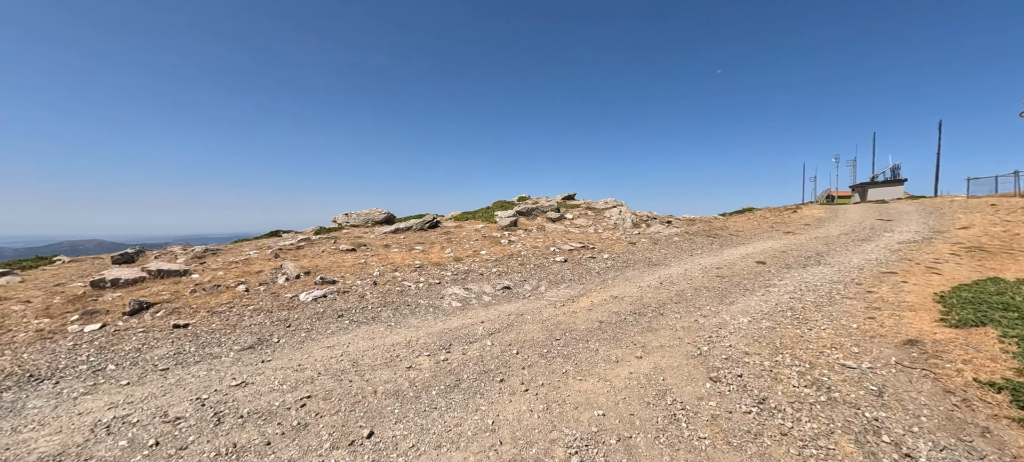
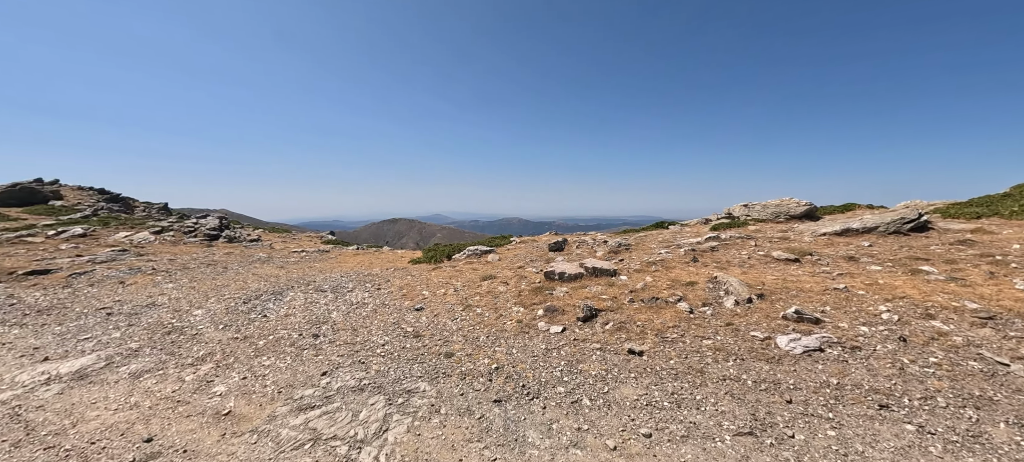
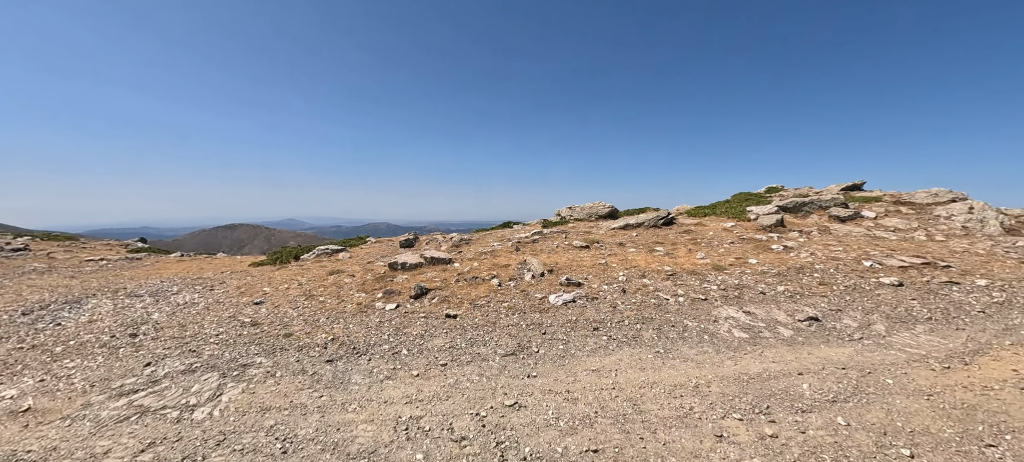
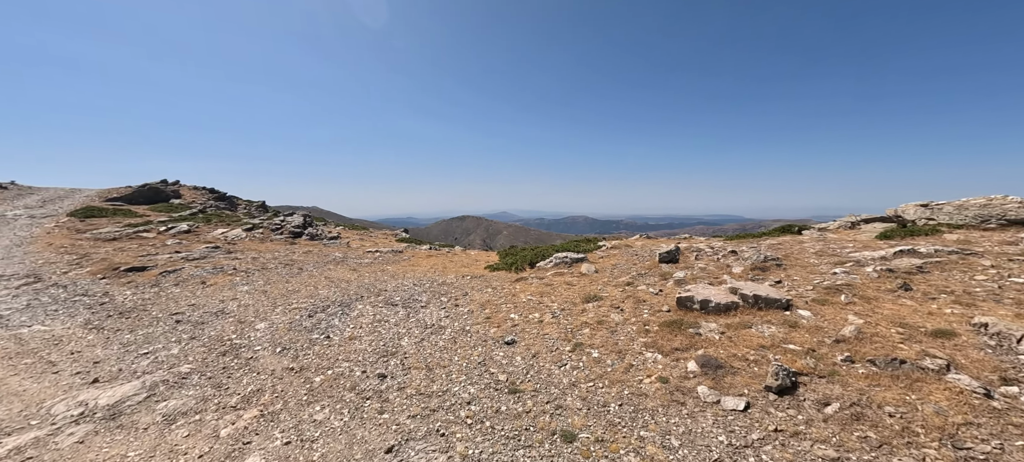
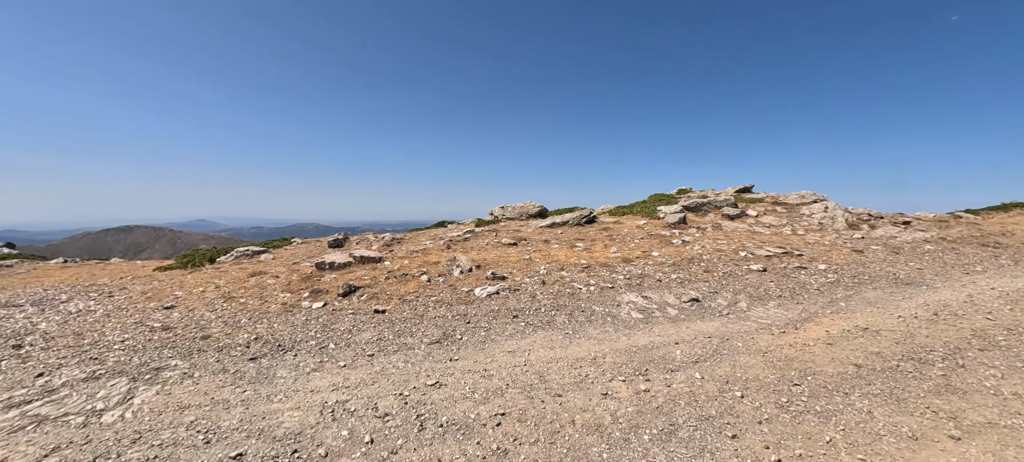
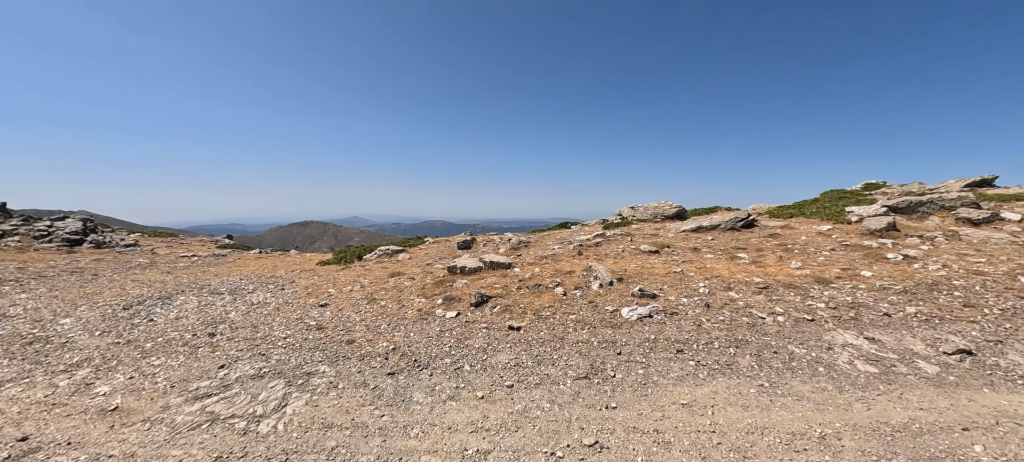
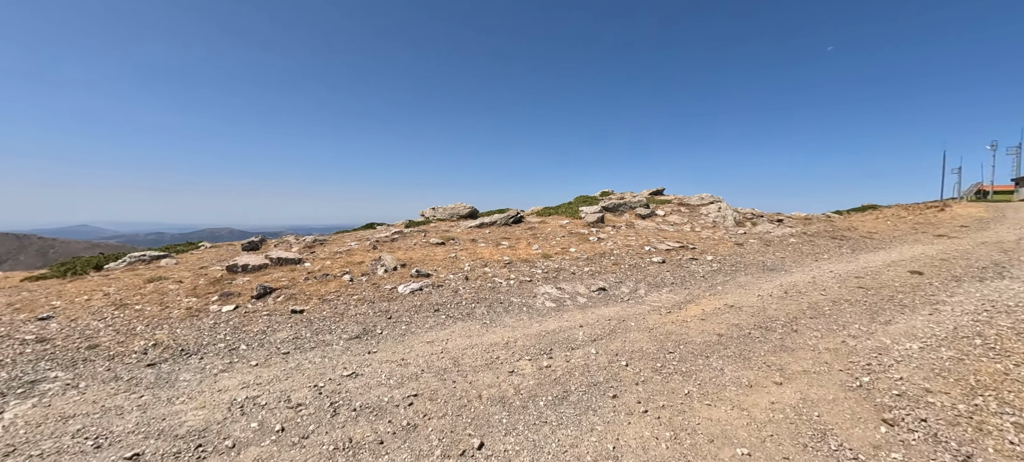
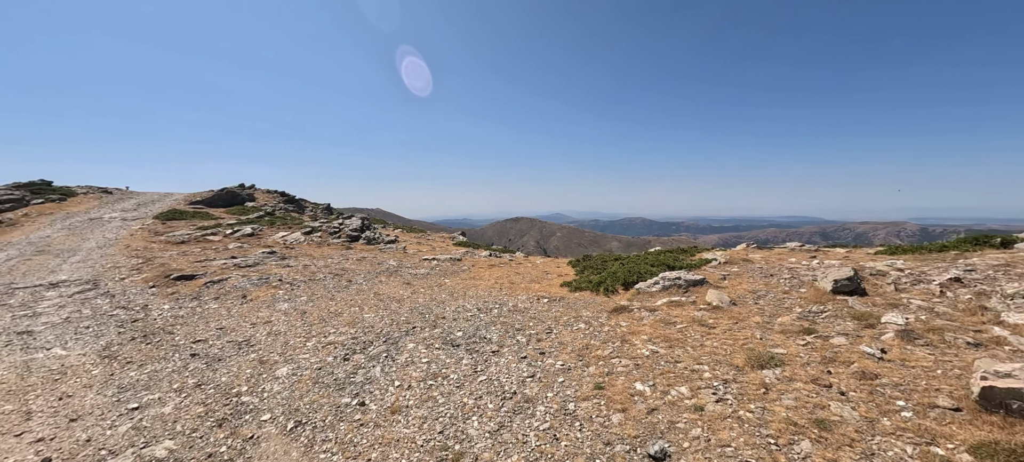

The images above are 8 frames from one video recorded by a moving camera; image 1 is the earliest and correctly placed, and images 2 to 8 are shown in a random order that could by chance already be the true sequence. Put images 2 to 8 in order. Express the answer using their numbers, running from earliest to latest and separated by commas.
7, 5, 3, 6, 2, 4, 8
